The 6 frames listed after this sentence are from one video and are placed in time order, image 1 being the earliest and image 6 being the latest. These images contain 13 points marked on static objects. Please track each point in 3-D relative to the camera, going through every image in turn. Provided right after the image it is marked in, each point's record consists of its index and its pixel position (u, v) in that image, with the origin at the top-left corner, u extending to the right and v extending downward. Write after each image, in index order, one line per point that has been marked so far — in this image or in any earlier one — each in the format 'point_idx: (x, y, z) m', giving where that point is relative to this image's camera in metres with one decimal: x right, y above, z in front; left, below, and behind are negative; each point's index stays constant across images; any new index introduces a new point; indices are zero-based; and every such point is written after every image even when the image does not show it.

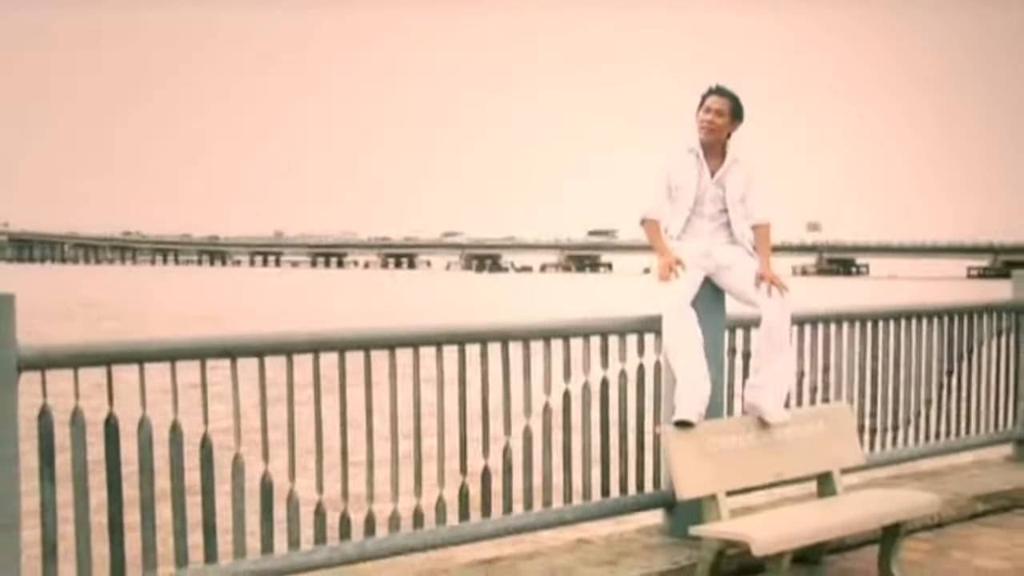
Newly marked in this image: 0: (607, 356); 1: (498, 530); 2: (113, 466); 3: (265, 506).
0: (+0.5, -0.3, +5.4) m
1: (-0.1, -1.2, +5.2) m
2: (-1.7, -0.8, +4.4) m
3: (-1.1, -1.0, +4.7) m
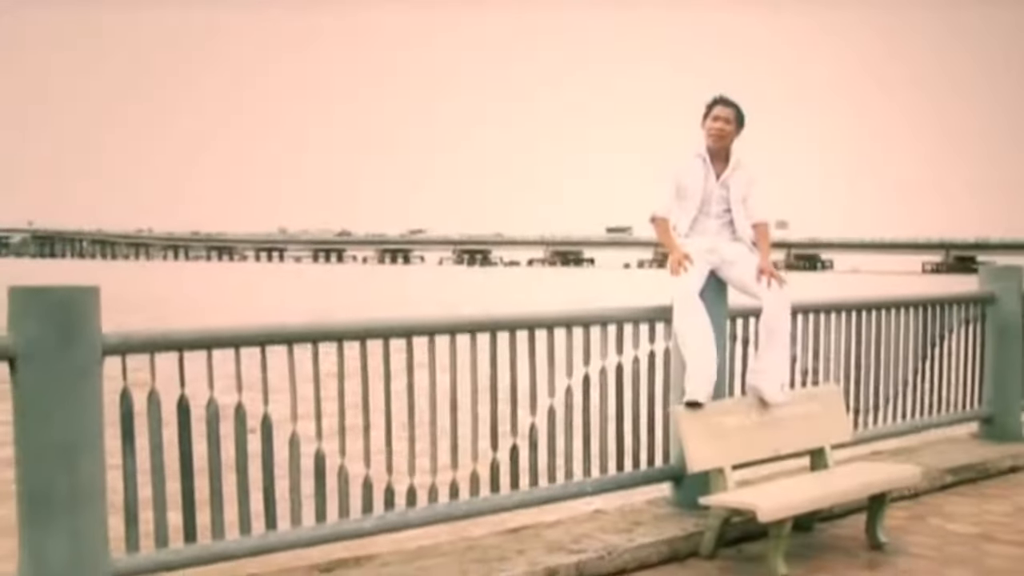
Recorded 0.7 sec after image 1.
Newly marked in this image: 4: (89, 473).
0: (+0.6, -0.3, +5.9) m
1: (+0.1, -1.1, +5.7) m
2: (-1.5, -0.7, +4.9) m
3: (-0.9, -1.0, +5.2) m
4: (-1.8, -0.8, +4.5) m
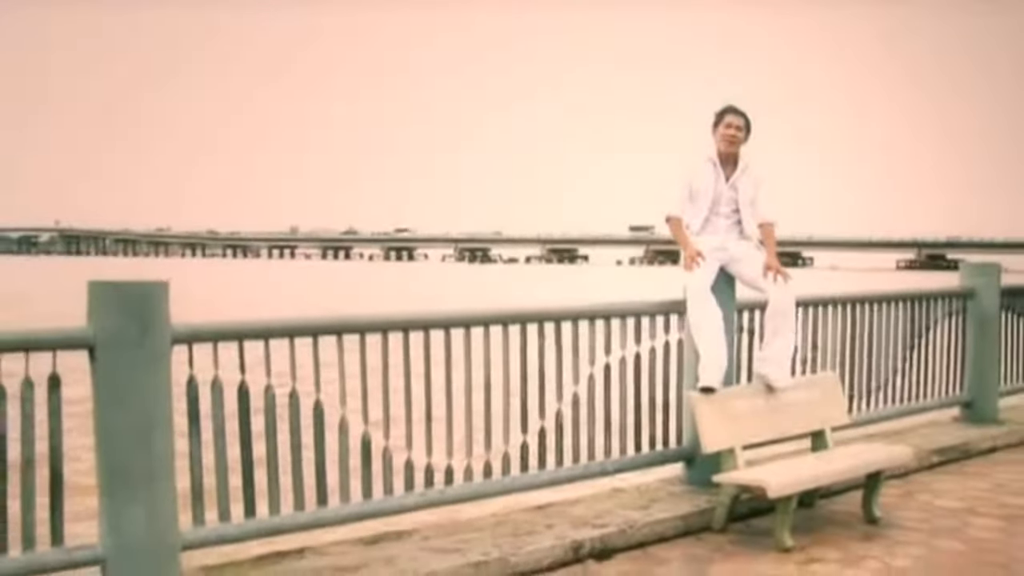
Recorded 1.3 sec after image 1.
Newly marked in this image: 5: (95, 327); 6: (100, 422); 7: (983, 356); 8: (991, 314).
0: (+0.8, -0.3, +6.4) m
1: (+0.2, -1.1, +6.2) m
2: (-1.3, -0.7, +5.3) m
3: (-0.8, -0.9, +5.7) m
4: (-1.6, -0.8, +4.9) m
5: (-1.9, -0.2, +4.8) m
6: (-1.9, -0.6, +4.8) m
7: (+3.4, -0.5, +7.7) m
8: (+3.5, -0.2, +7.7) m
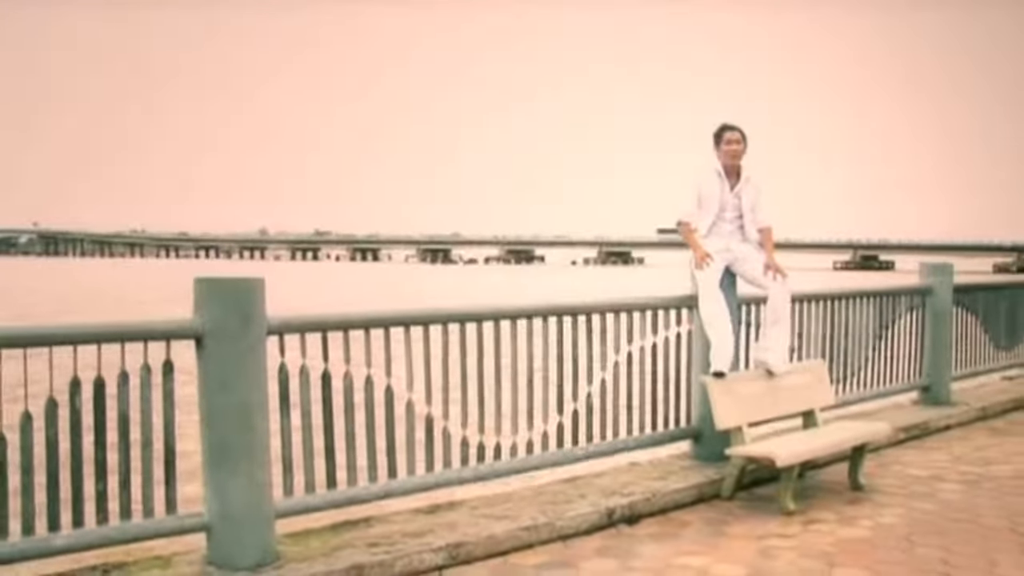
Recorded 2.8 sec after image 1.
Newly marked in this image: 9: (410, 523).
0: (+1.0, -0.3, +7.2) m
1: (+0.5, -1.1, +6.9) m
2: (-1.0, -0.7, +5.9) m
3: (-0.5, -0.9, +6.4) m
4: (-1.3, -0.8, +5.5) m
5: (-1.6, -0.2, +5.4) m
6: (-1.6, -0.6, +5.5) m
7: (+3.5, -0.5, +8.8) m
8: (+3.6, -0.2, +8.7) m
9: (-0.6, -1.4, +6.2) m
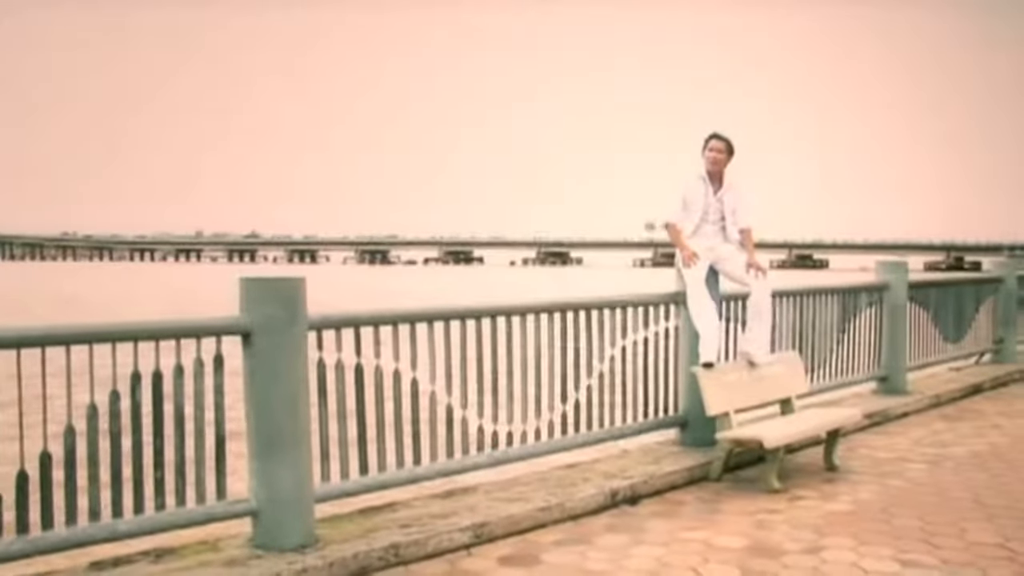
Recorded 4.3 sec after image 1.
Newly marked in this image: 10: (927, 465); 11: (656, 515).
0: (+1.0, -0.2, +7.8) m
1: (+0.5, -1.1, +7.4) m
2: (-0.9, -0.7, +6.3) m
3: (-0.4, -0.9, +6.8) m
4: (-1.2, -0.7, +5.9) m
5: (-1.4, -0.1, +5.8) m
6: (-1.4, -0.6, +5.8) m
7: (+3.4, -0.4, +9.5) m
8: (+3.5, -0.1, +9.5) m
9: (-0.5, -1.4, +6.6) m
10: (+3.1, -1.3, +7.9) m
11: (+0.9, -1.5, +6.9) m
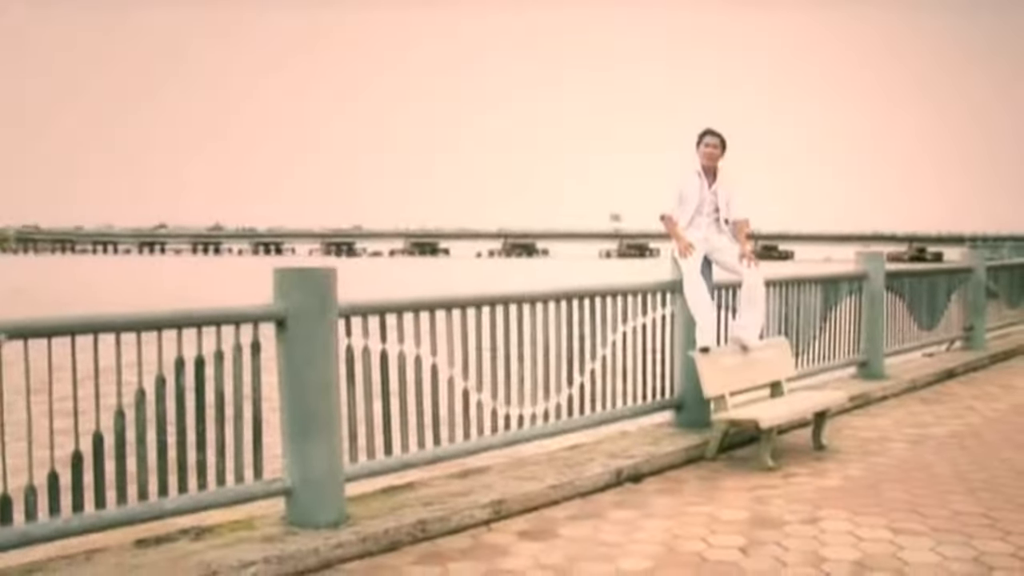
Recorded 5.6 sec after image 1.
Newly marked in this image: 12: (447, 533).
0: (+1.0, -0.2, +8.1) m
1: (+0.6, -1.0, +7.8) m
2: (-0.8, -0.6, +6.6) m
3: (-0.3, -0.8, +7.1) m
4: (-1.1, -0.7, +6.2) m
5: (-1.3, -0.1, +6.0) m
6: (-1.3, -0.5, +6.1) m
7: (+3.4, -0.3, +10.0) m
8: (+3.4, 0.0, +9.9) m
9: (-0.4, -1.3, +7.0) m
10: (+3.1, -1.2, +8.3) m
11: (+1.0, -1.4, +7.3) m
12: (-0.4, -1.5, +6.4) m
